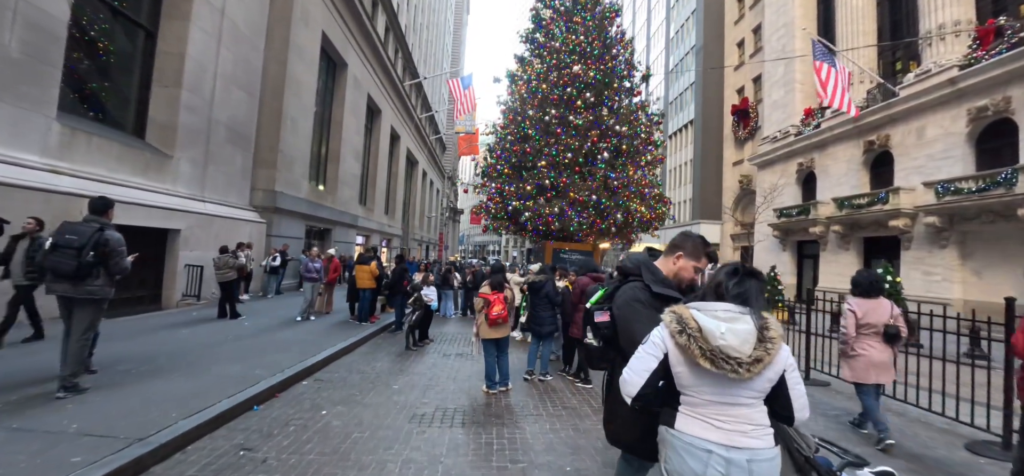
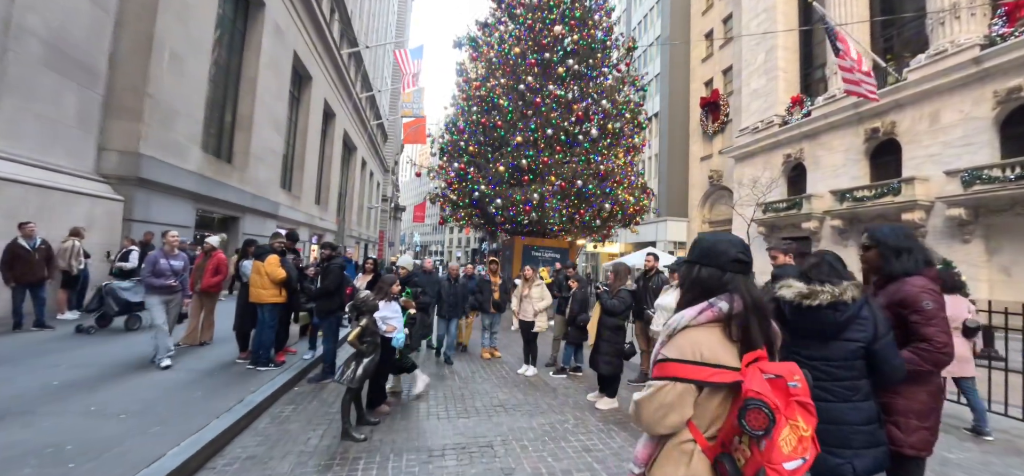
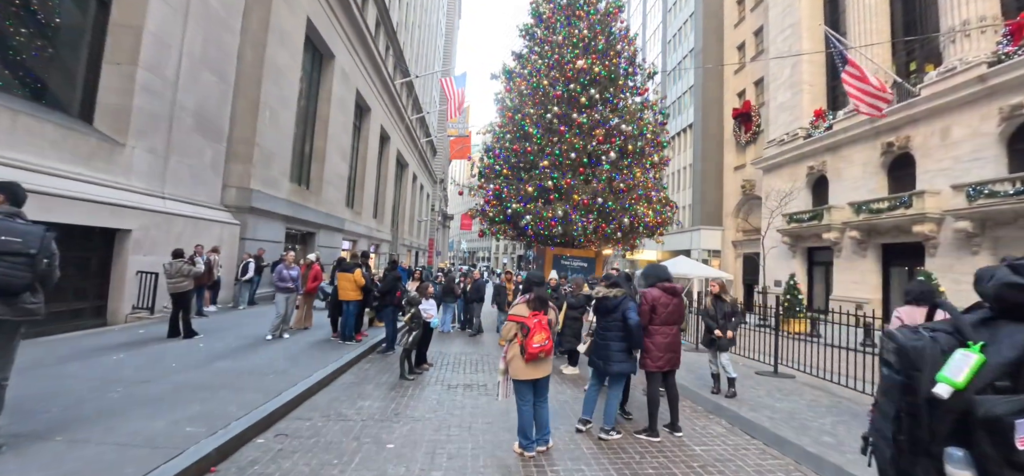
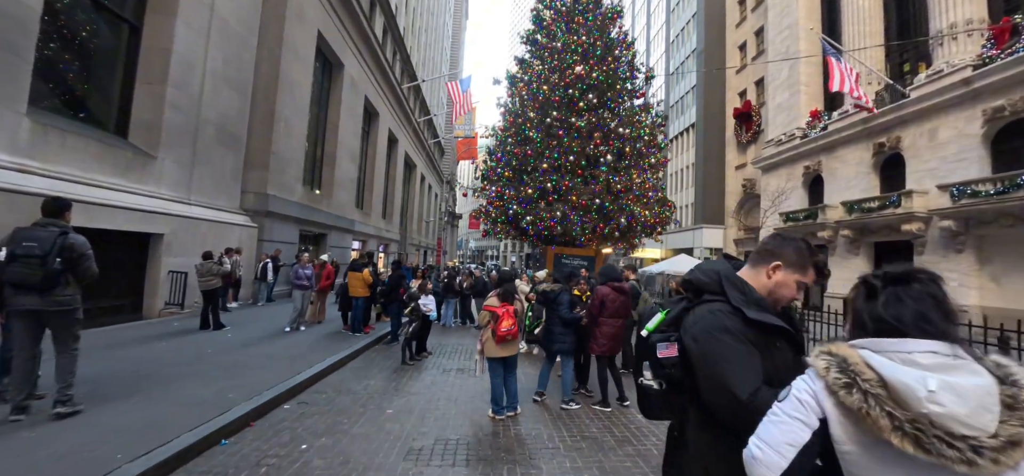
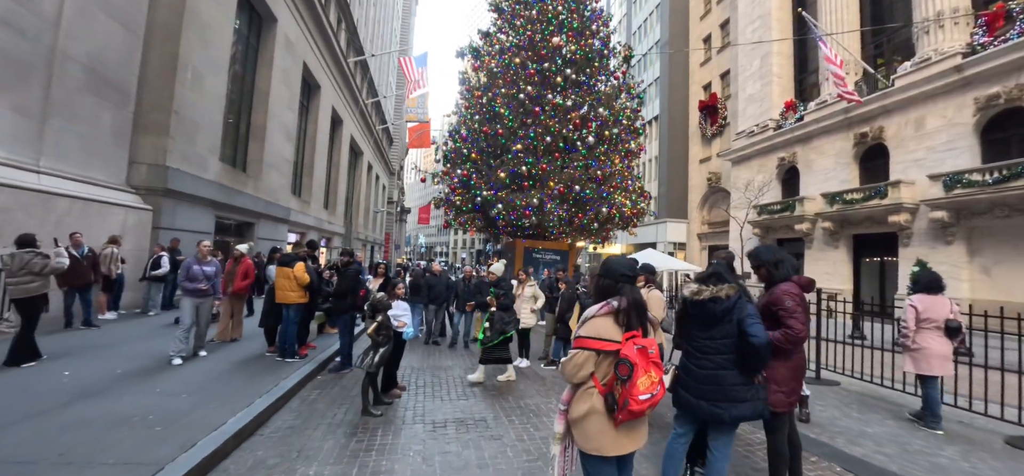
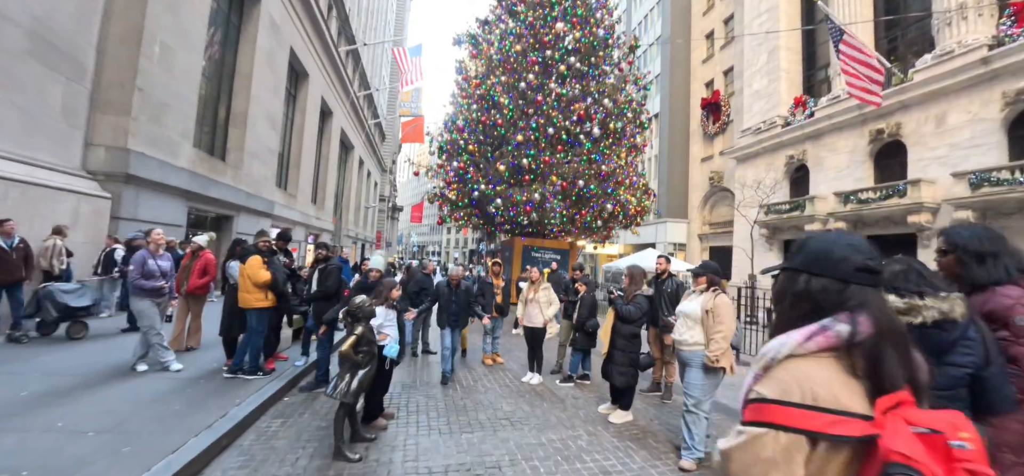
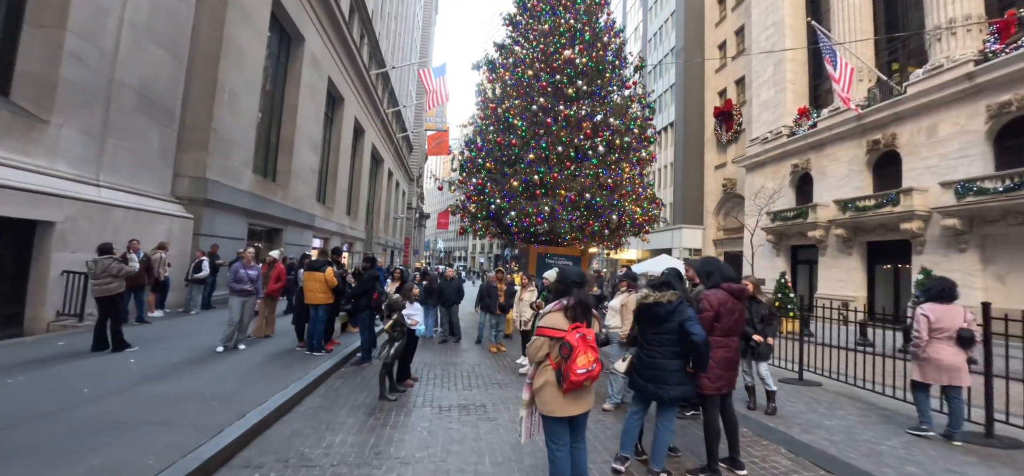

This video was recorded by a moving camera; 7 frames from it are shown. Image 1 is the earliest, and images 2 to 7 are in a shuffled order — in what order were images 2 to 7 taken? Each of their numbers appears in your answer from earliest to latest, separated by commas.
4, 3, 7, 5, 2, 6
